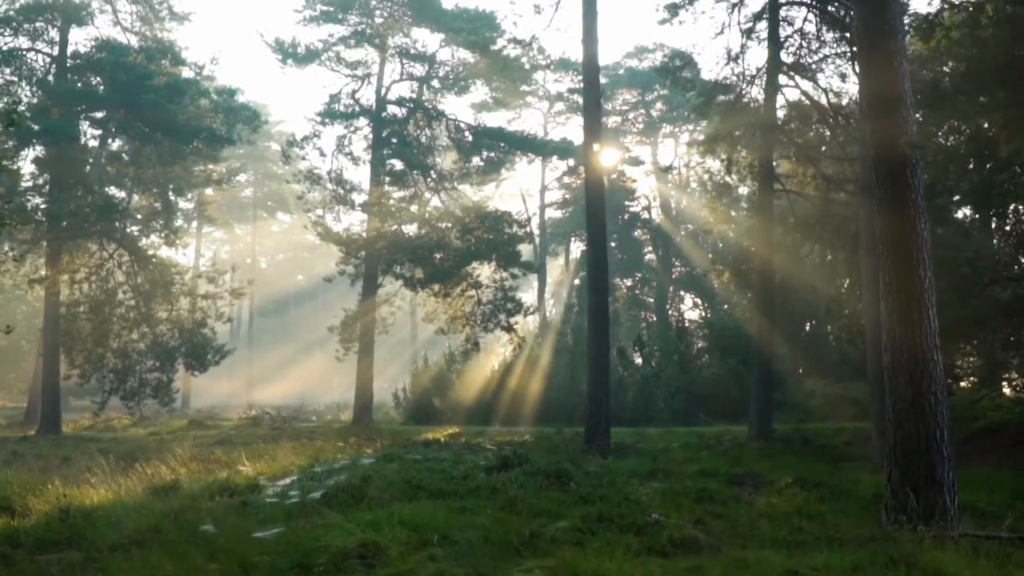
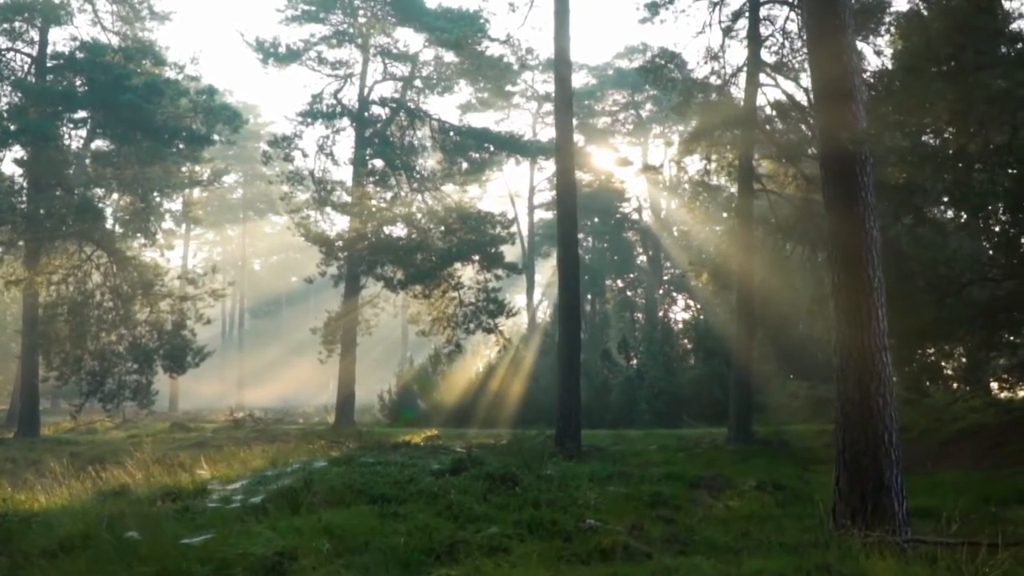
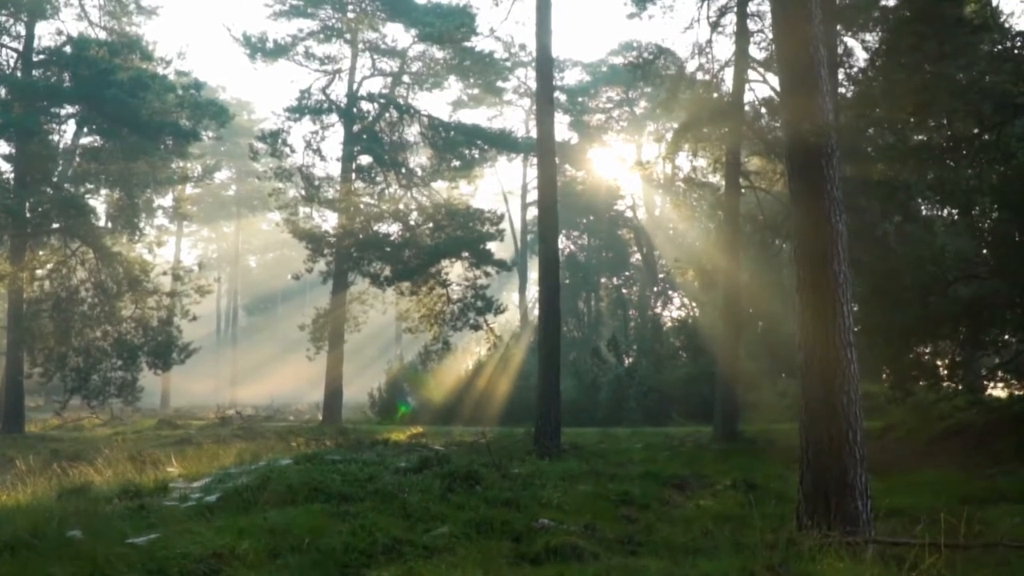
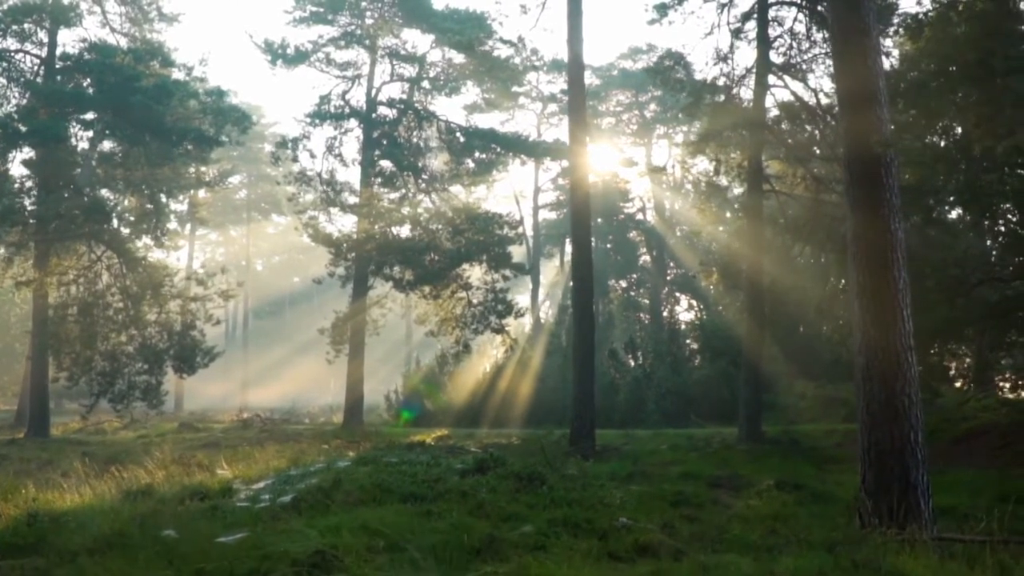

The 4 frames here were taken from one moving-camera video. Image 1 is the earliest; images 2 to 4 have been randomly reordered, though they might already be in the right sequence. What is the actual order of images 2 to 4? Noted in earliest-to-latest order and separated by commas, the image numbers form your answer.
4, 2, 3
